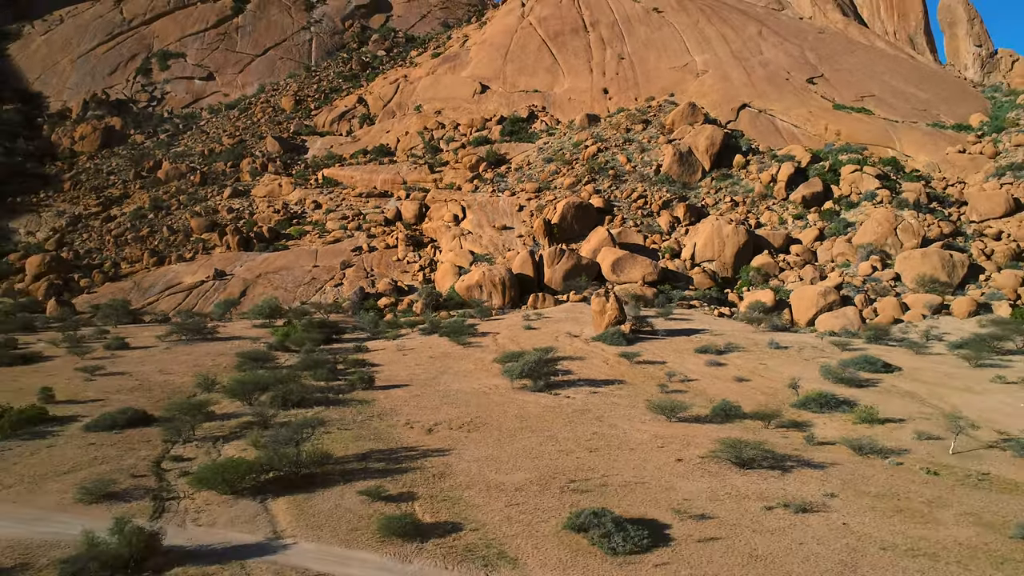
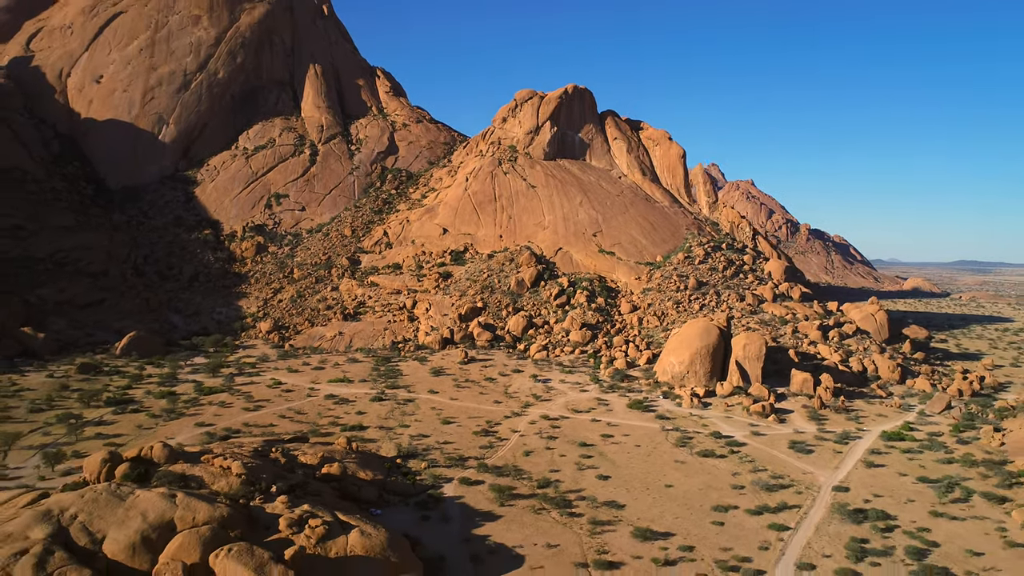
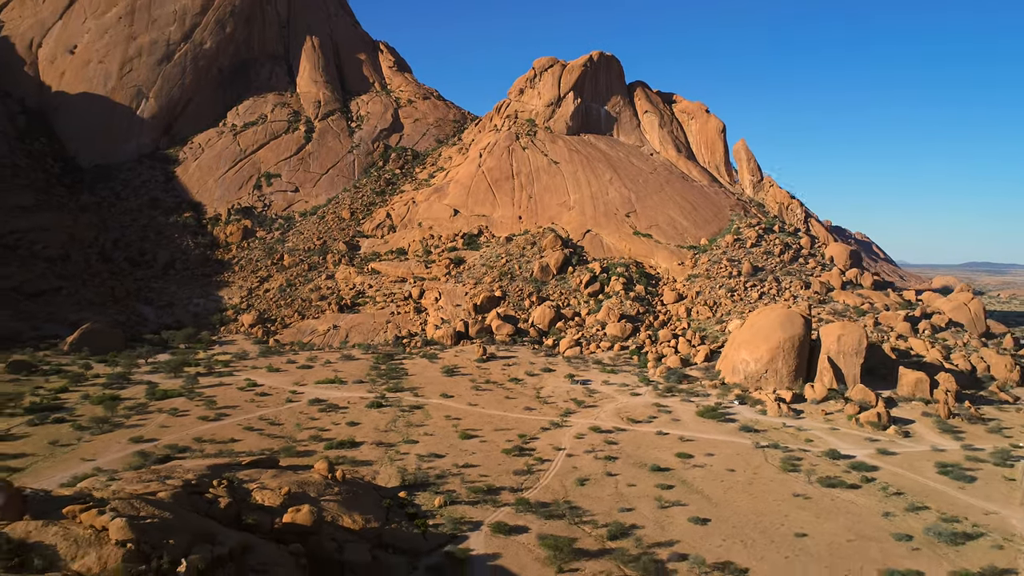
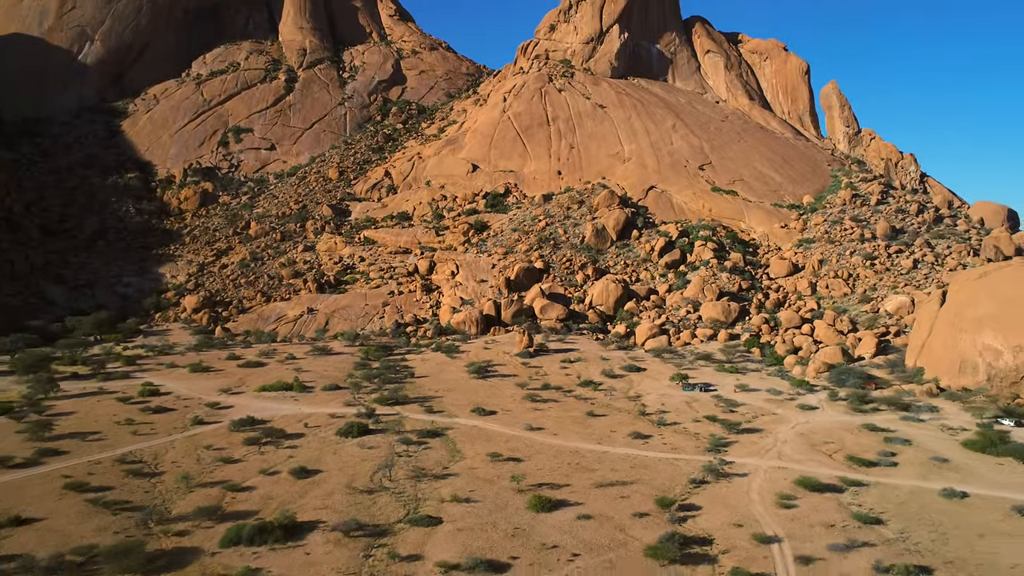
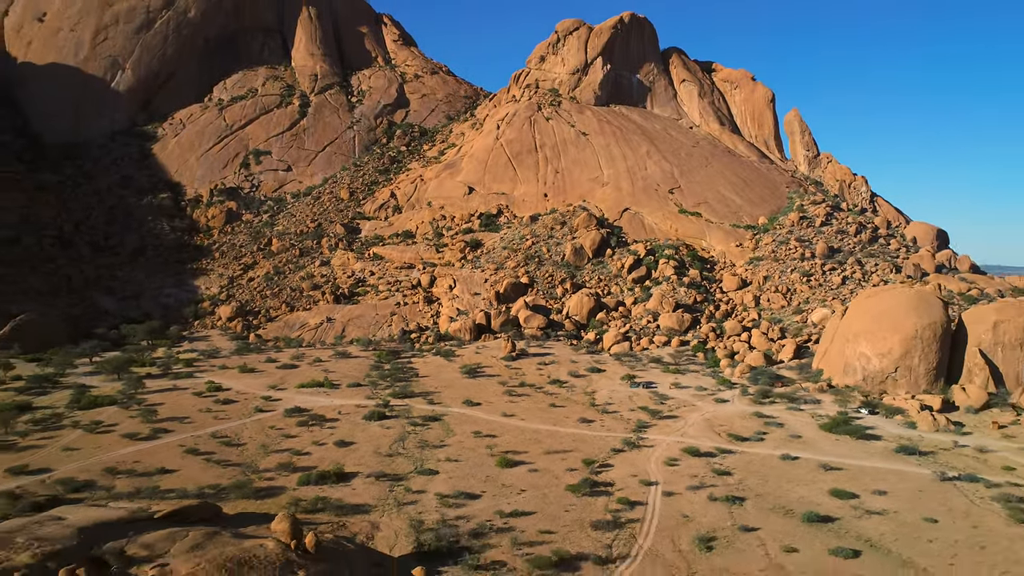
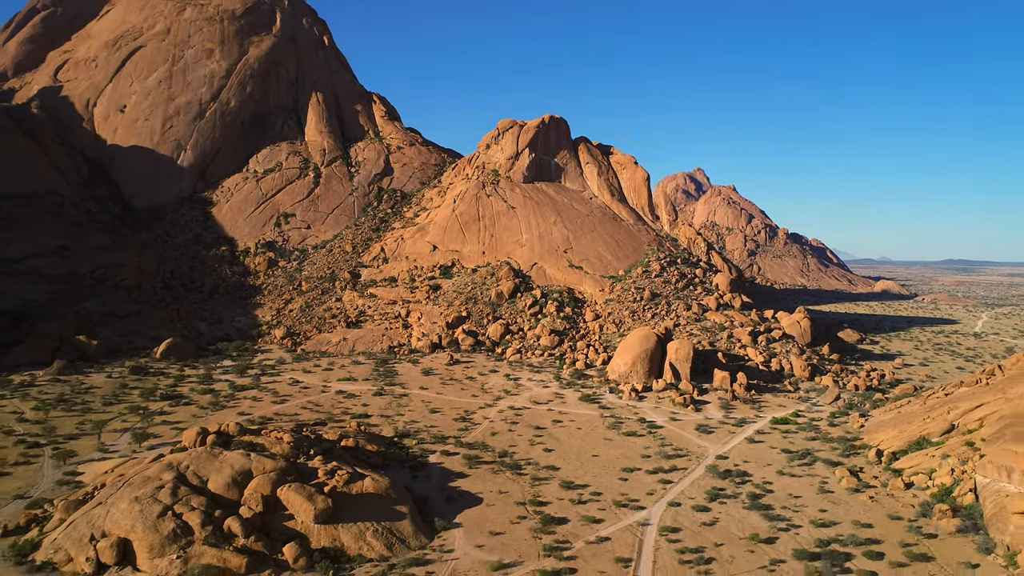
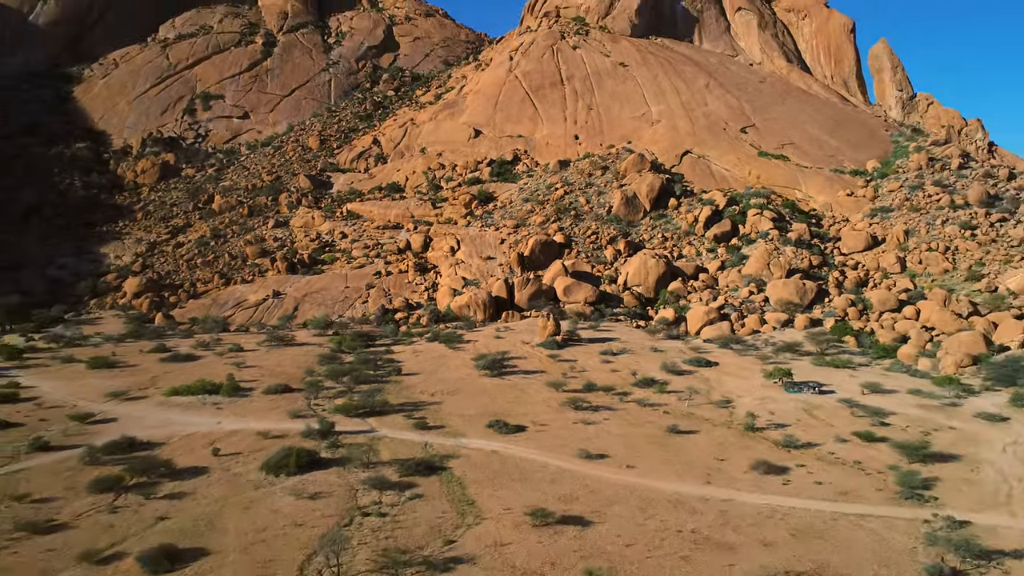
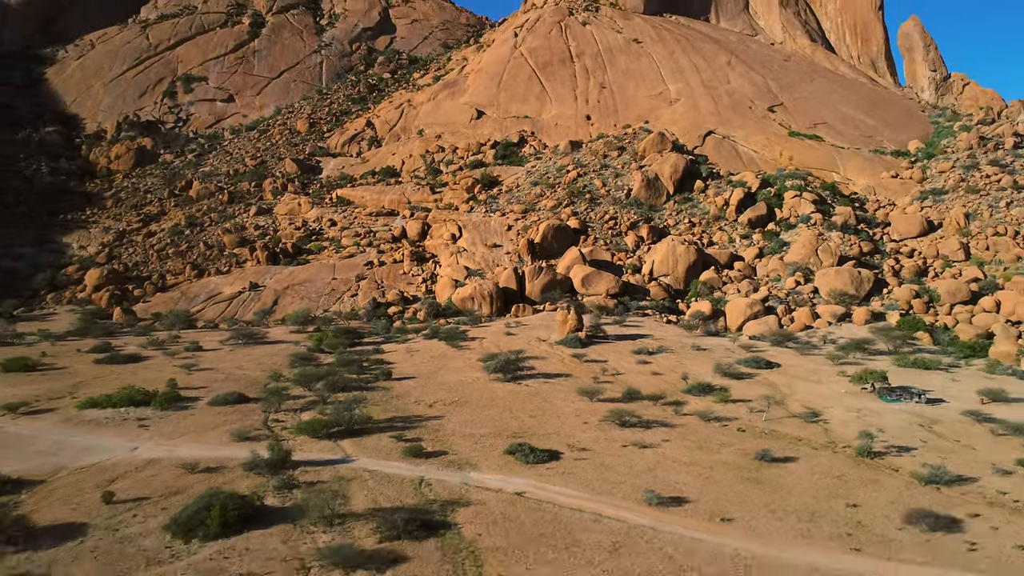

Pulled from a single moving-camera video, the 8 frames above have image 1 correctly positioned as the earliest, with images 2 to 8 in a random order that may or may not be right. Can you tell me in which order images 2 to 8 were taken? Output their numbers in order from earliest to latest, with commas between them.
8, 7, 4, 5, 3, 2, 6
